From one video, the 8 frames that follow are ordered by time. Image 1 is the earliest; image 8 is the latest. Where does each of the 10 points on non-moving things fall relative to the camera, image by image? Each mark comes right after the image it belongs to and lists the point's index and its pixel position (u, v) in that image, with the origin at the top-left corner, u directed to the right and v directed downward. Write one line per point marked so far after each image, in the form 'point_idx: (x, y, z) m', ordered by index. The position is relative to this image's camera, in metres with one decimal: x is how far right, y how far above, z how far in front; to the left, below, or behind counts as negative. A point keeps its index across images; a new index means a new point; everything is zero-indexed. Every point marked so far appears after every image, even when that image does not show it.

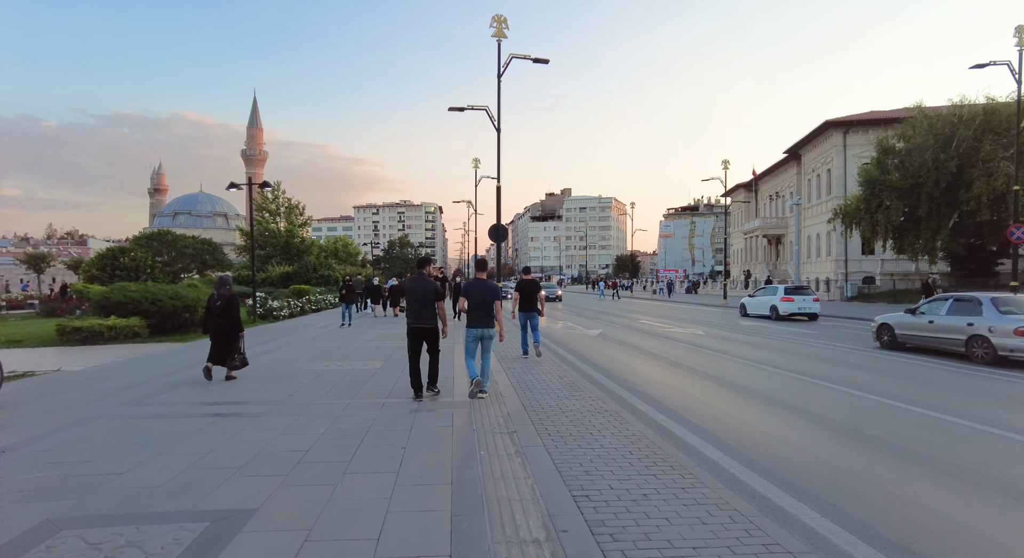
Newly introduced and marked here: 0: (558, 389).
0: (+0.6, -1.6, +8.1) m
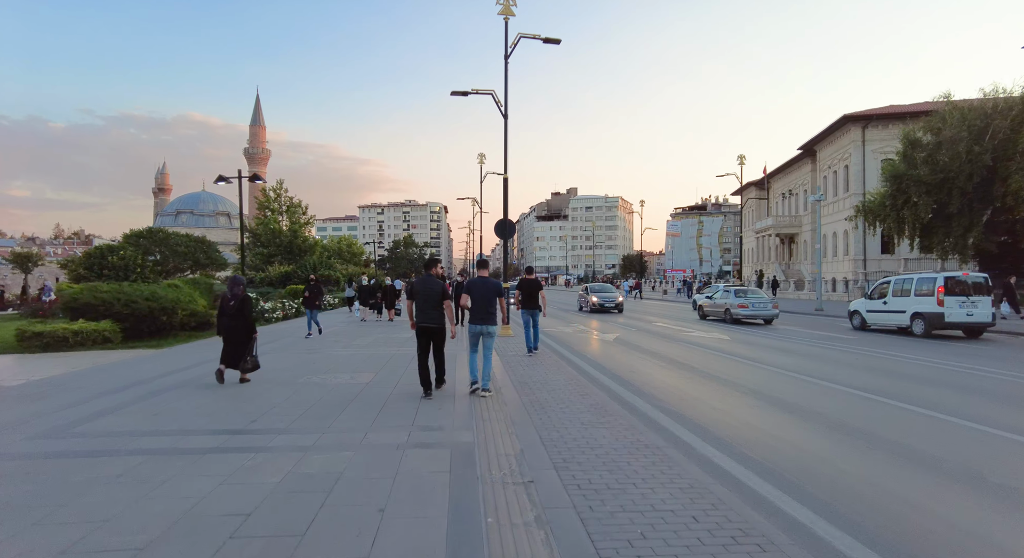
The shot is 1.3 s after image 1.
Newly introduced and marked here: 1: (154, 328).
0: (+0.8, -1.6, +6.8) m
1: (-8.2, -1.1, +11.9) m
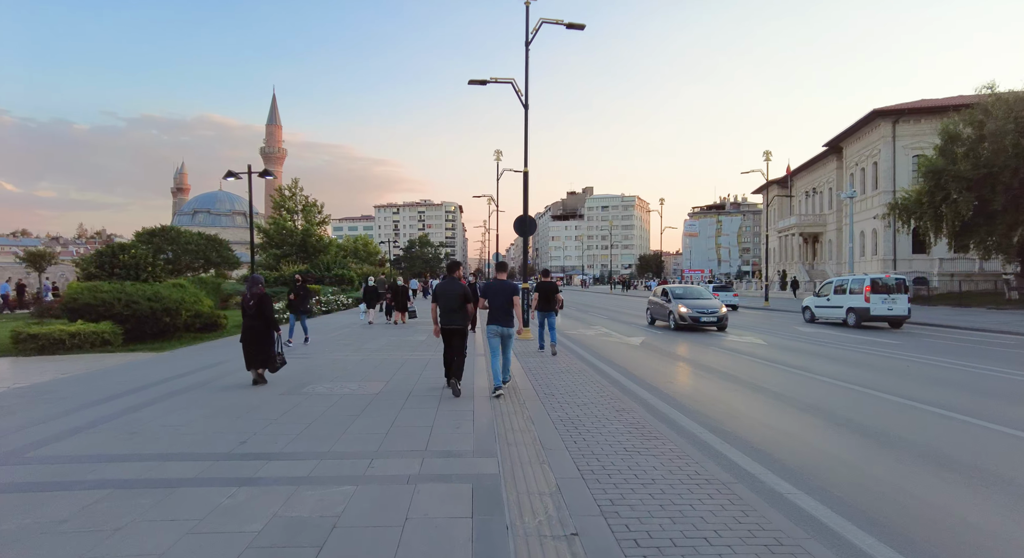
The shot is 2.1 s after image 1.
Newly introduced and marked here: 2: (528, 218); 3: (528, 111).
0: (+1.1, -1.6, +6.0) m
1: (-7.7, -1.1, +11.3) m
2: (+0.4, +1.5, +13.0) m
3: (+0.4, +4.5, +14.0) m
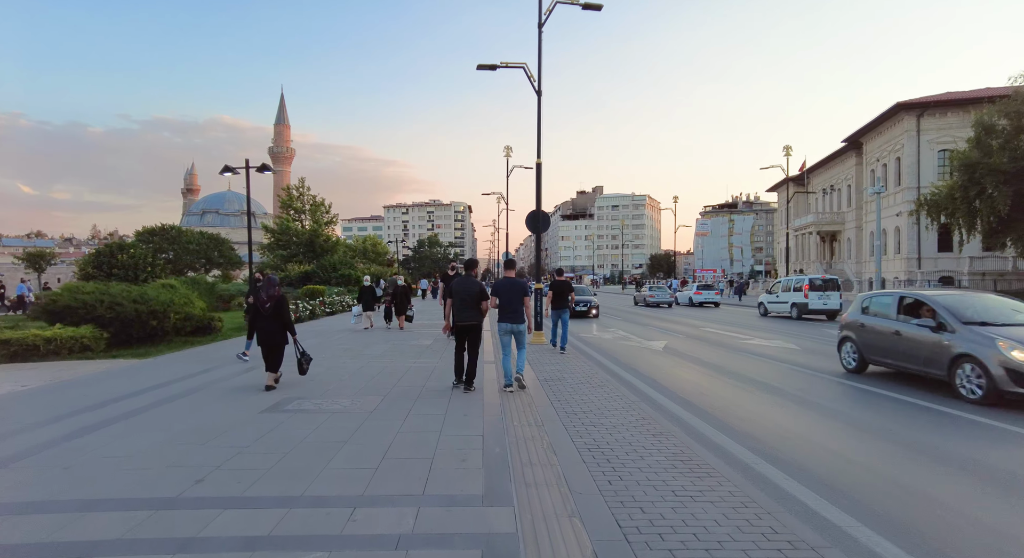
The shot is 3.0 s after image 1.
0: (+1.3, -1.6, +5.1) m
1: (-7.5, -1.1, +10.5) m
2: (+0.7, +1.5, +12.1) m
3: (+0.7, +4.5, +13.1) m
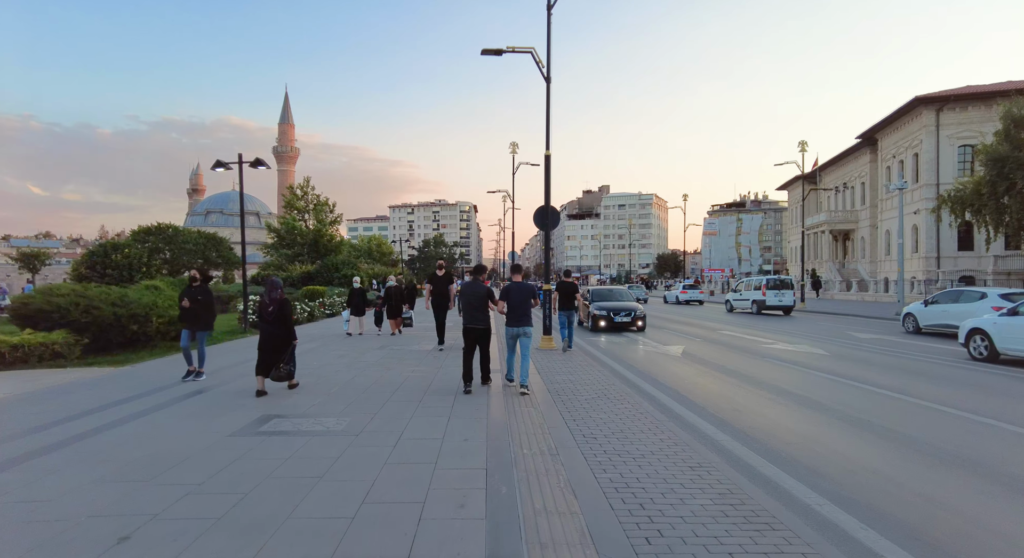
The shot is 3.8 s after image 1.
0: (+1.3, -1.6, +4.3) m
1: (-7.3, -1.1, +9.8) m
2: (+0.8, +1.5, +11.3) m
3: (+0.9, +4.5, +12.3) m
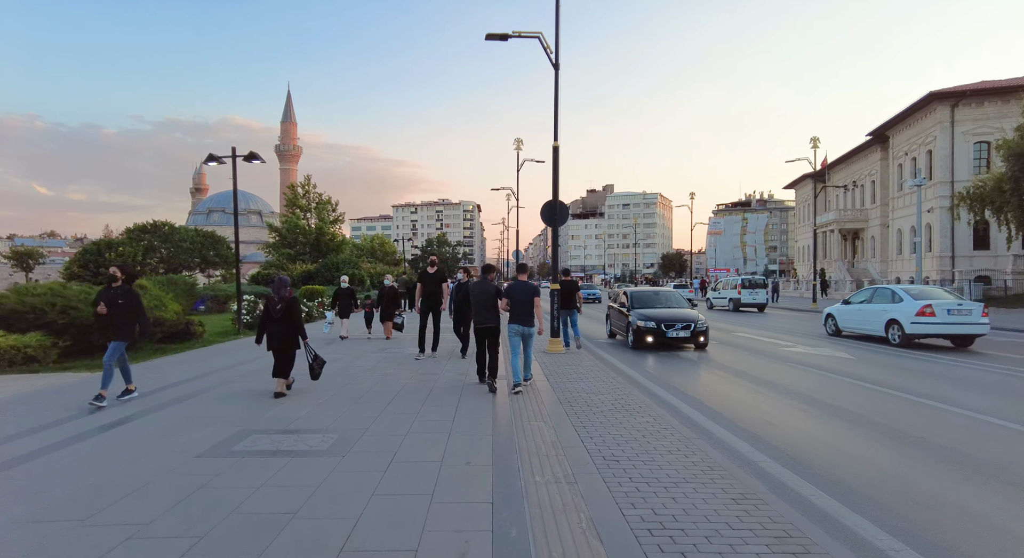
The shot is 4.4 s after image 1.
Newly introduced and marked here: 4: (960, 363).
0: (+1.4, -1.6, +3.6) m
1: (-7.2, -1.1, +9.2) m
2: (+1.0, +1.6, +10.6) m
3: (+1.0, +4.5, +11.6) m
4: (+10.3, -2.0, +11.9) m
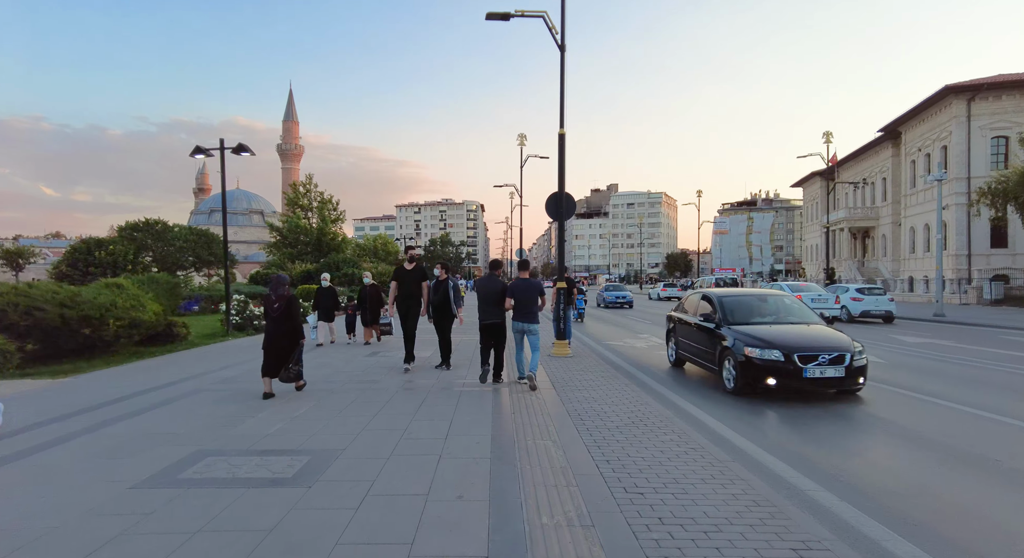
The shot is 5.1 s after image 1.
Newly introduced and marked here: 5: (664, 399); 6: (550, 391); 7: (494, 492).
0: (+1.4, -1.6, +2.9) m
1: (-7.2, -1.1, +8.5) m
2: (+1.0, +1.6, +9.9) m
3: (+1.1, +4.6, +10.9) m
4: (+10.3, -1.9, +11.1) m
5: (+2.1, -1.8, +6.7) m
6: (+0.6, -1.7, +6.9) m
7: (-0.1, -1.5, +3.6) m
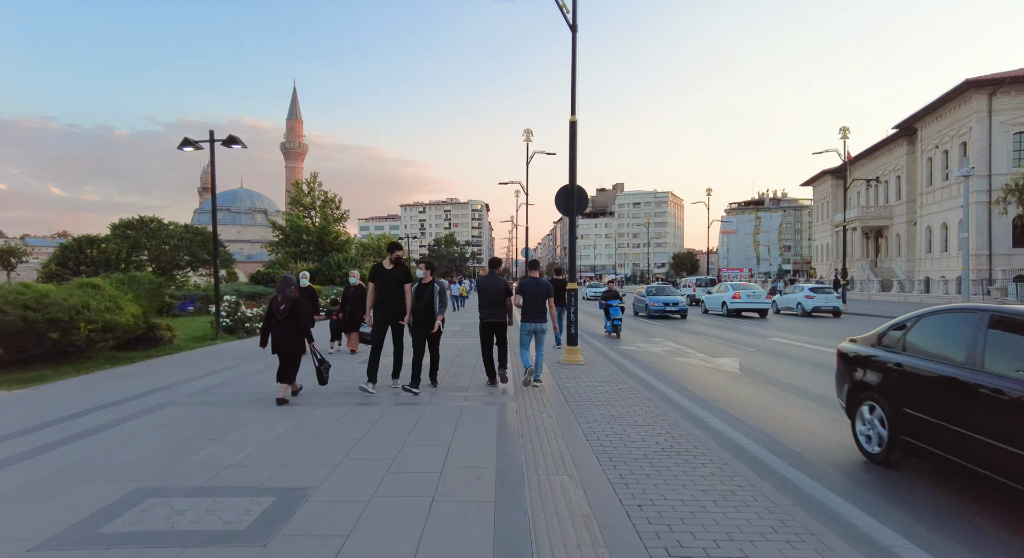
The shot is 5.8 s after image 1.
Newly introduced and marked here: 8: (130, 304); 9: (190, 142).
0: (+1.5, -1.6, +2.1) m
1: (-7.1, -1.1, +7.8) m
2: (+1.1, +1.6, +9.1) m
3: (+1.2, +4.6, +10.1) m
4: (+10.5, -1.9, +10.2) m
5: (+2.2, -1.8, +5.9) m
6: (+0.7, -1.7, +6.1) m
7: (0.0, -1.5, +2.8) m
8: (-6.8, -0.5, +9.4) m
9: (-7.6, +3.2, +12.3) m
